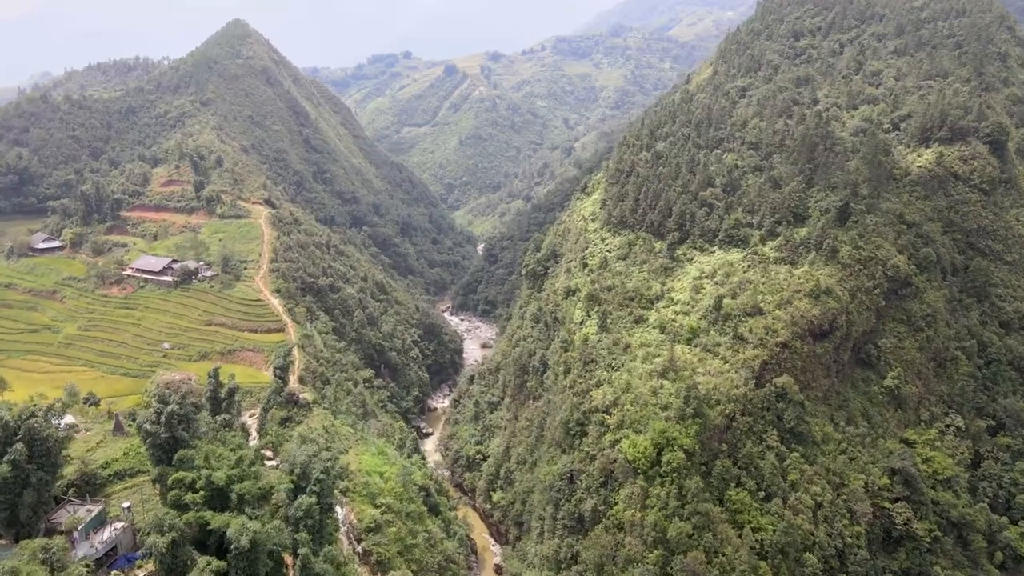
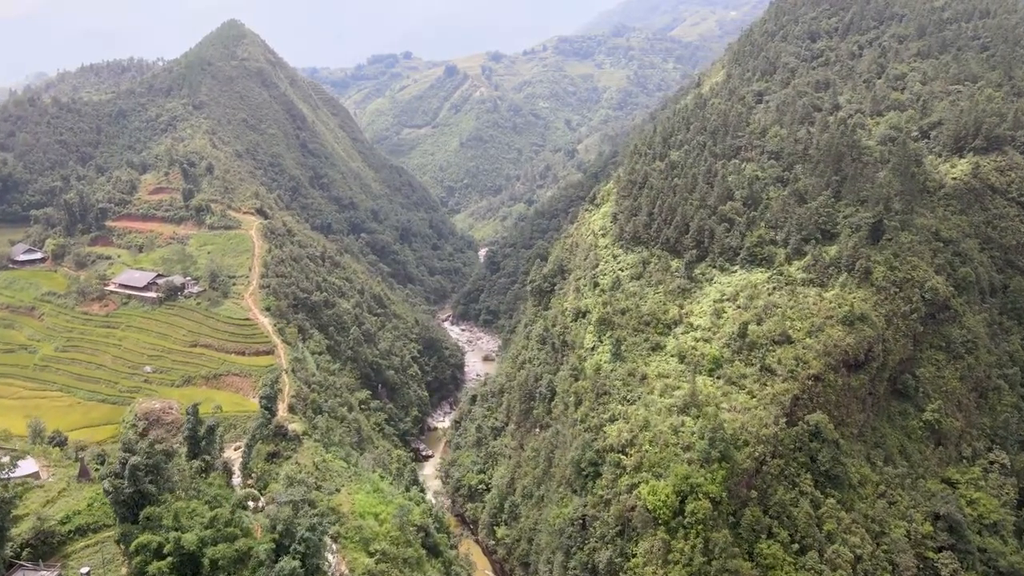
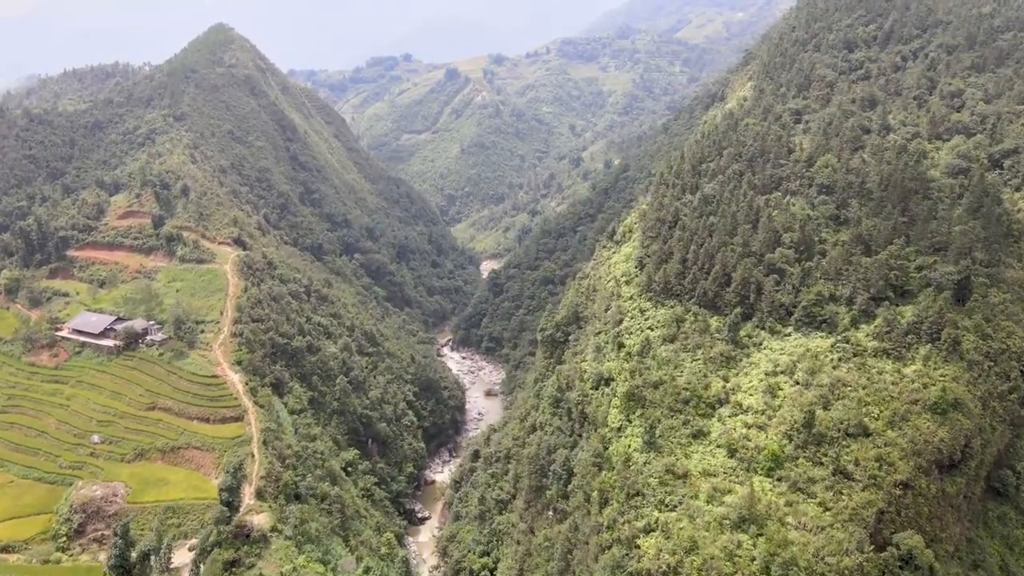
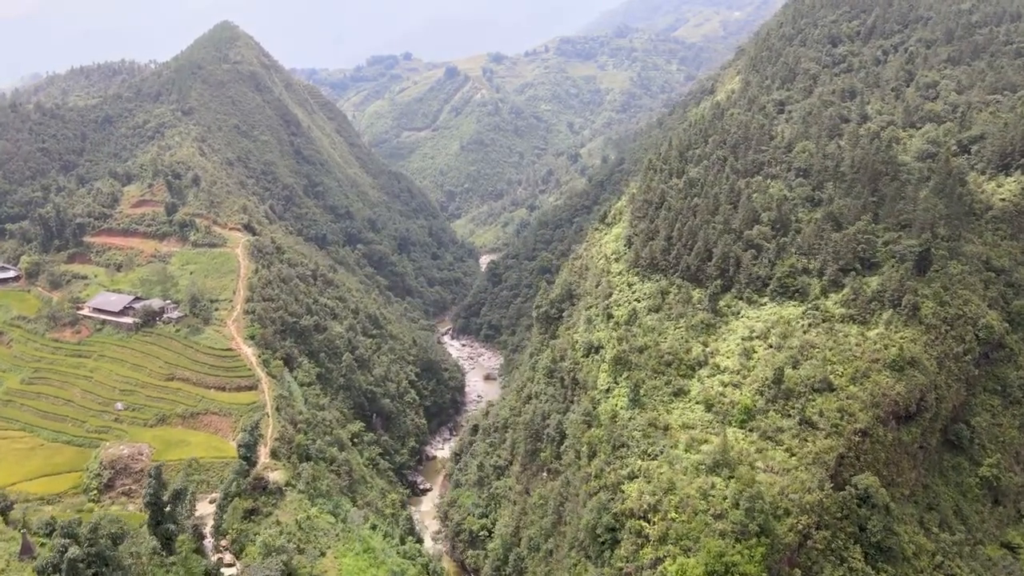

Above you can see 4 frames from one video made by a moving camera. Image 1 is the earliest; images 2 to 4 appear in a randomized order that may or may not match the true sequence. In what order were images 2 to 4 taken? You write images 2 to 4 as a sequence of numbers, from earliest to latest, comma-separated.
2, 4, 3
